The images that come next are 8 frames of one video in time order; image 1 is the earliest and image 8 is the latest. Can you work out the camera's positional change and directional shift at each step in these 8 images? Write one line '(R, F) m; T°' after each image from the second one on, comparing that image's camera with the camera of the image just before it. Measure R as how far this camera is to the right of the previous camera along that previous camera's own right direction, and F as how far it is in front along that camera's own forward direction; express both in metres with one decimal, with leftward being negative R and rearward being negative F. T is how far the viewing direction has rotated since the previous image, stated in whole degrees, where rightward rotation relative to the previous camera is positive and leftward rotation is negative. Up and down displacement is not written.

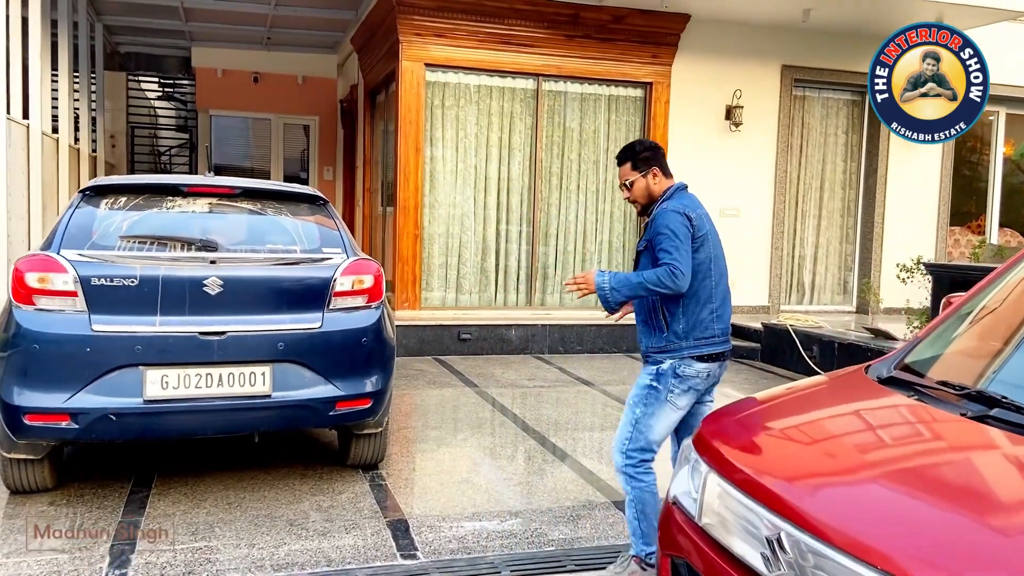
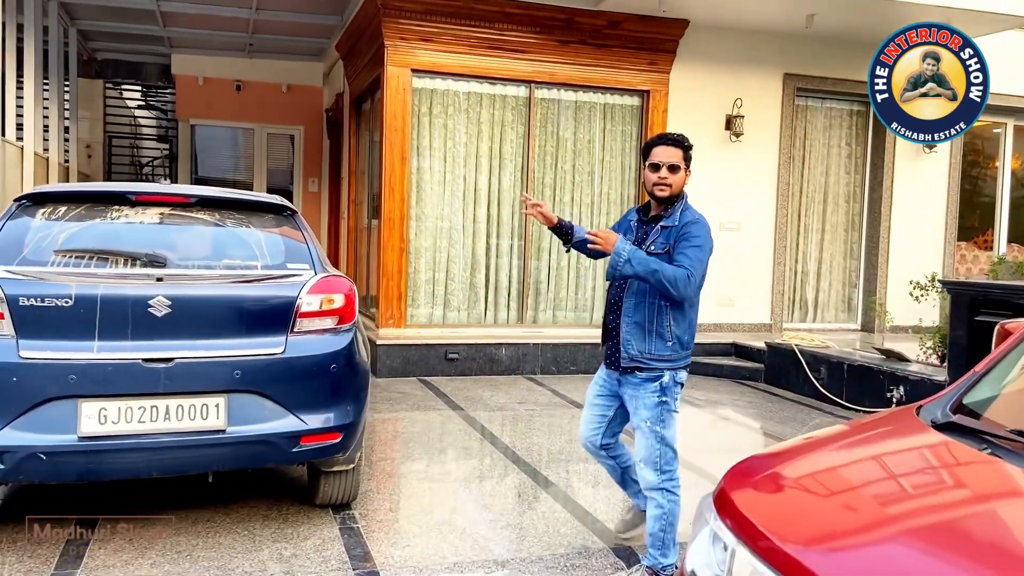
(0.0, +0.4) m; +1°
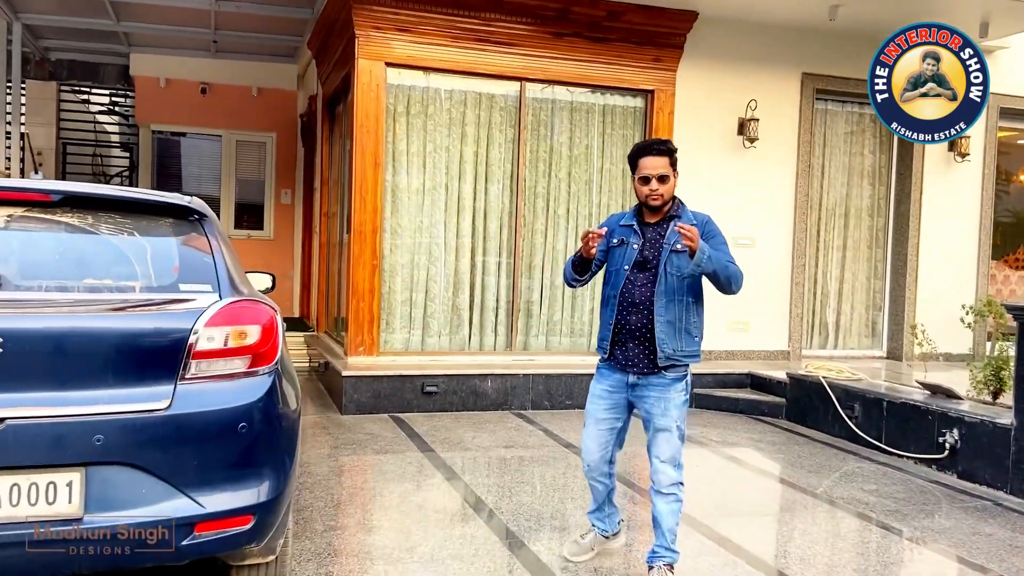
(0.0, +0.9) m; 0°
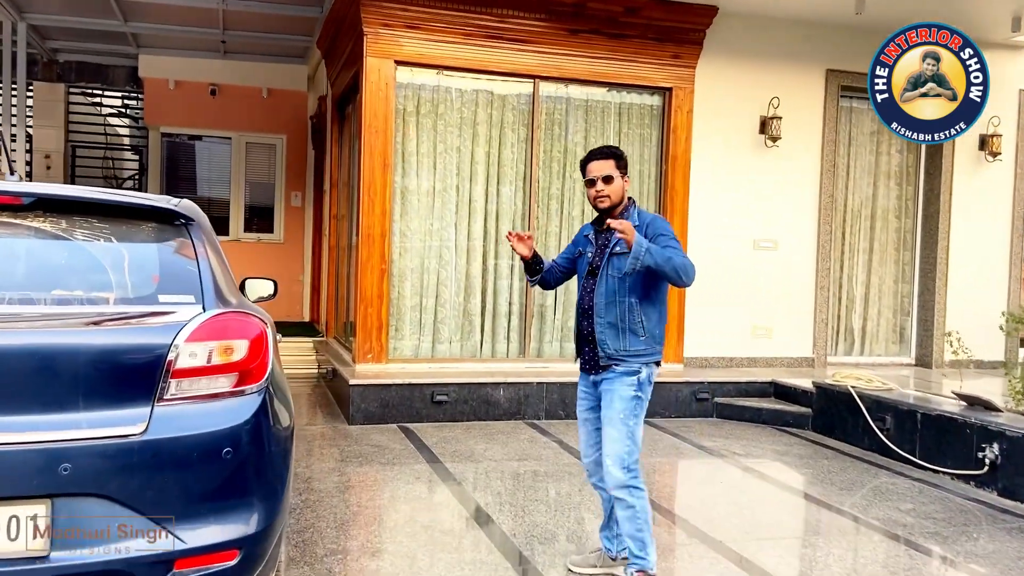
(0.0, +0.2) m; -1°
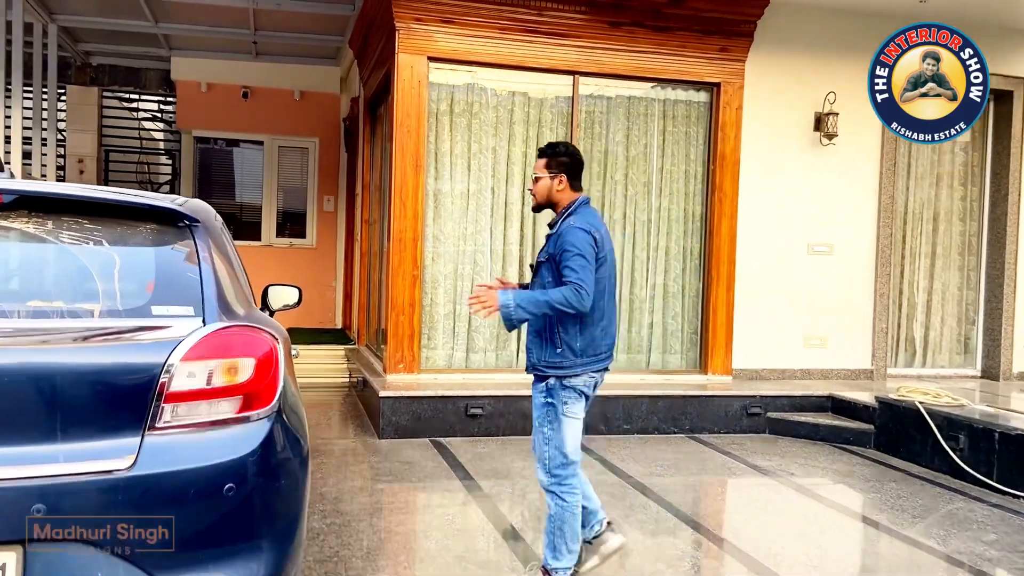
(0.0, +0.3) m; -3°
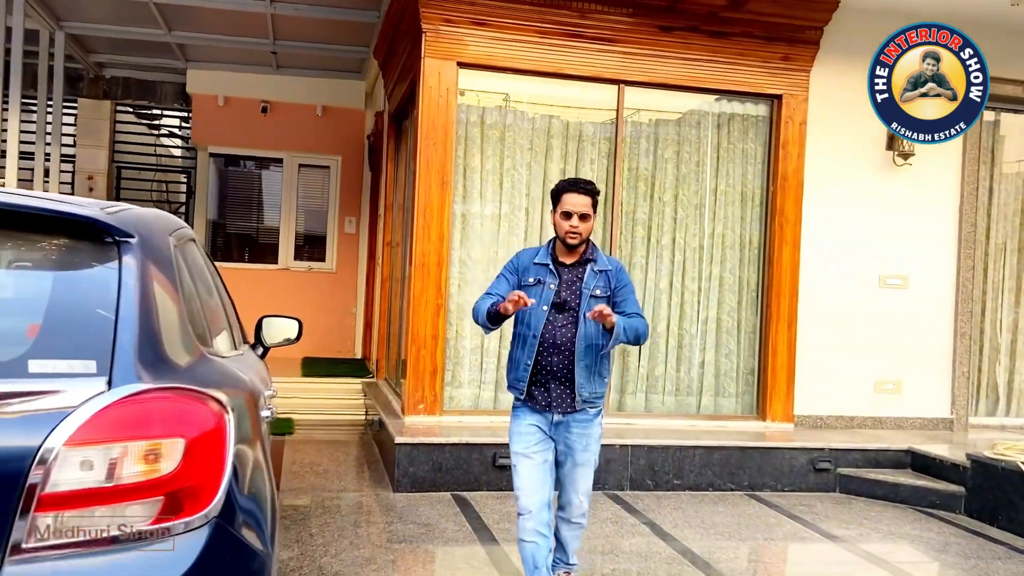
(-0.1, +0.7) m; -2°
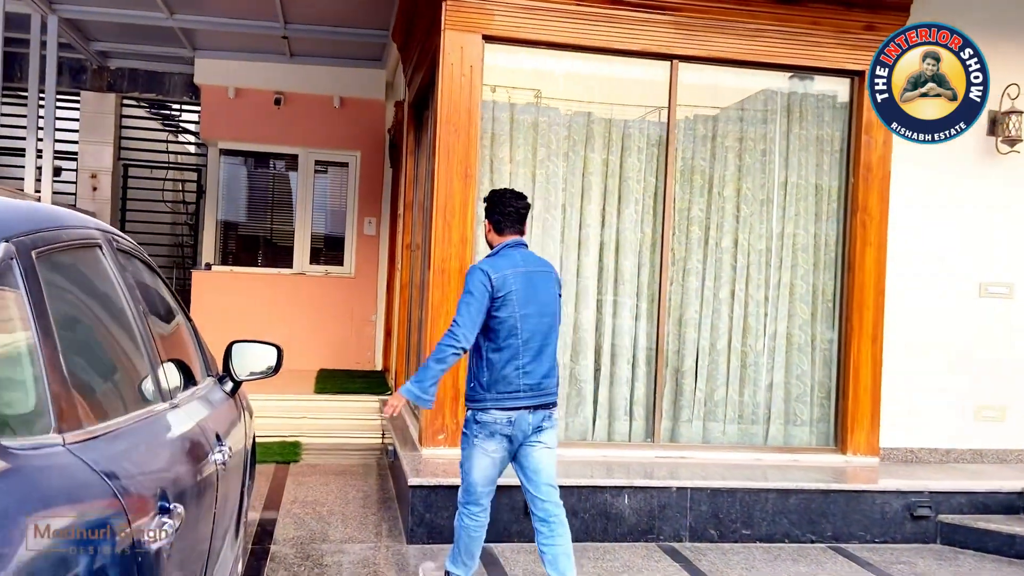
(0.0, +0.8) m; -2°
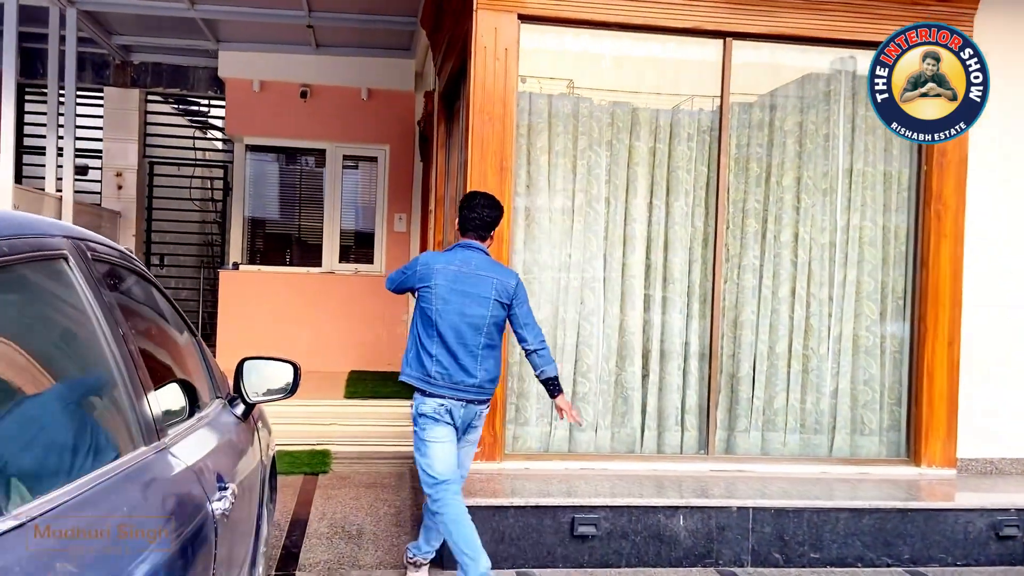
(0.0, +0.3) m; -2°
